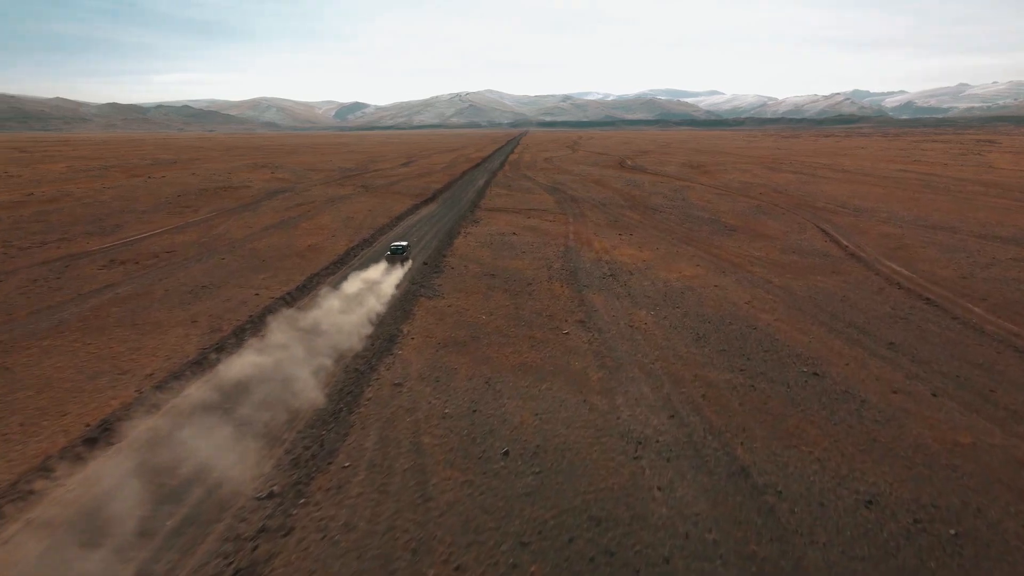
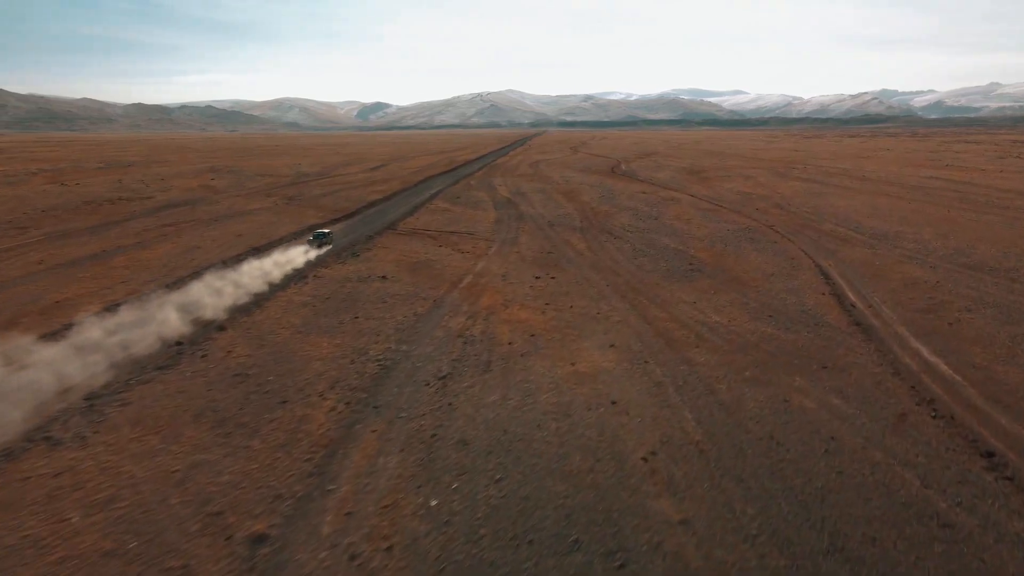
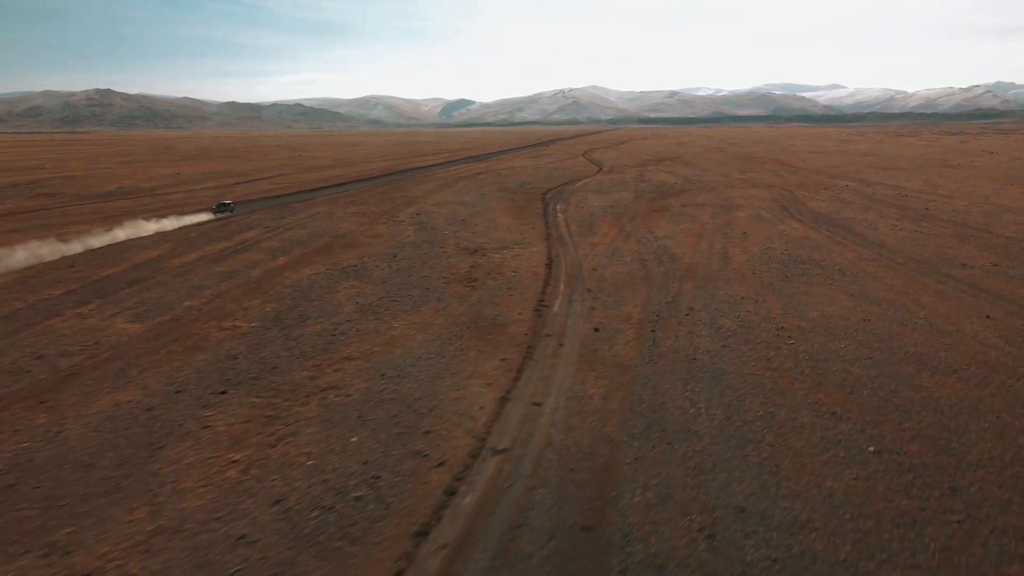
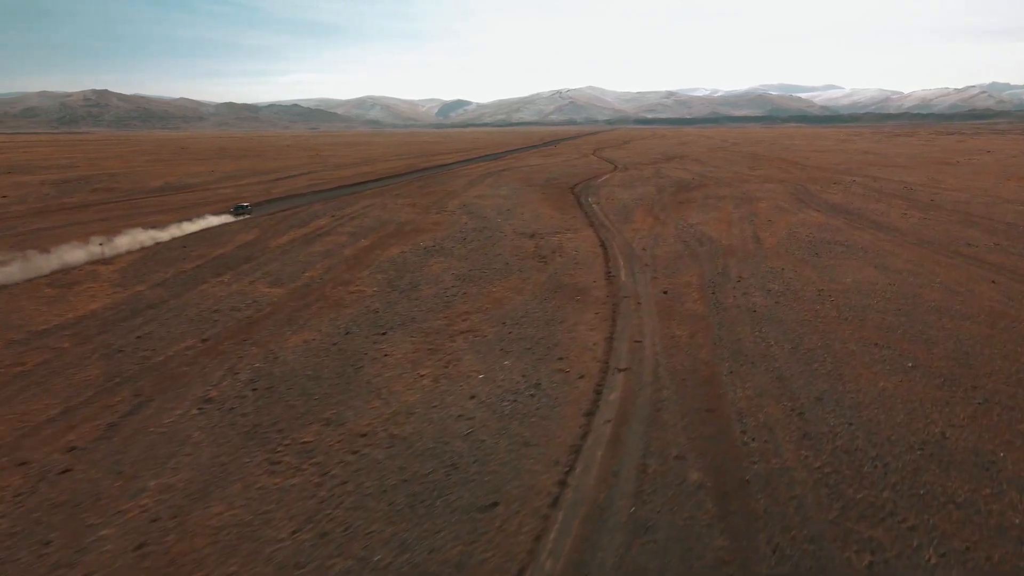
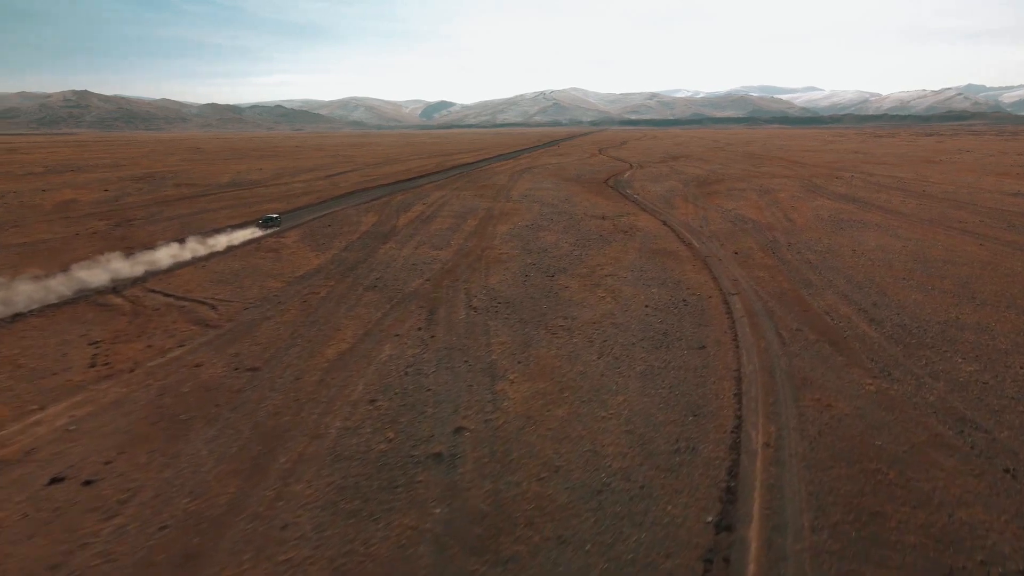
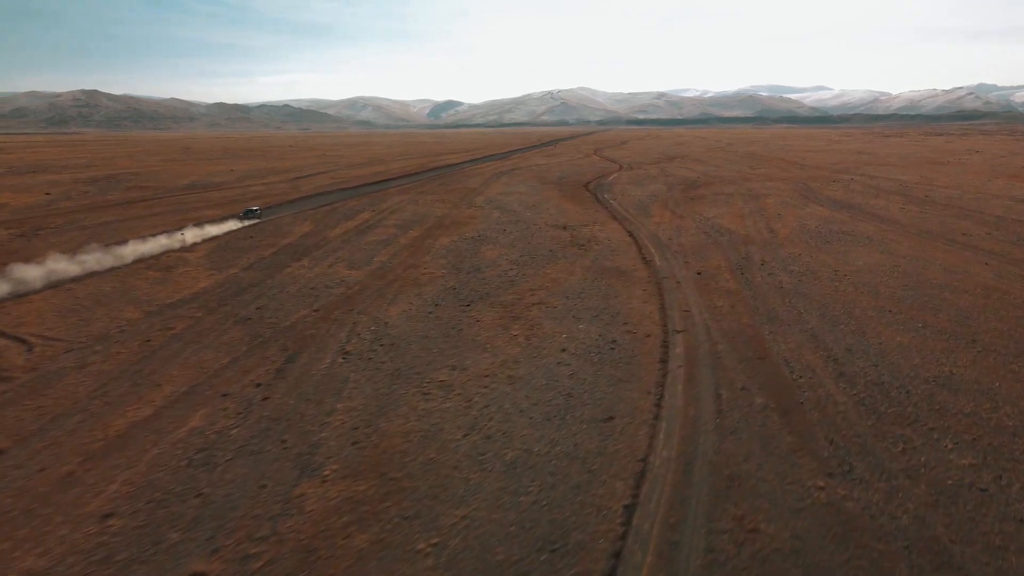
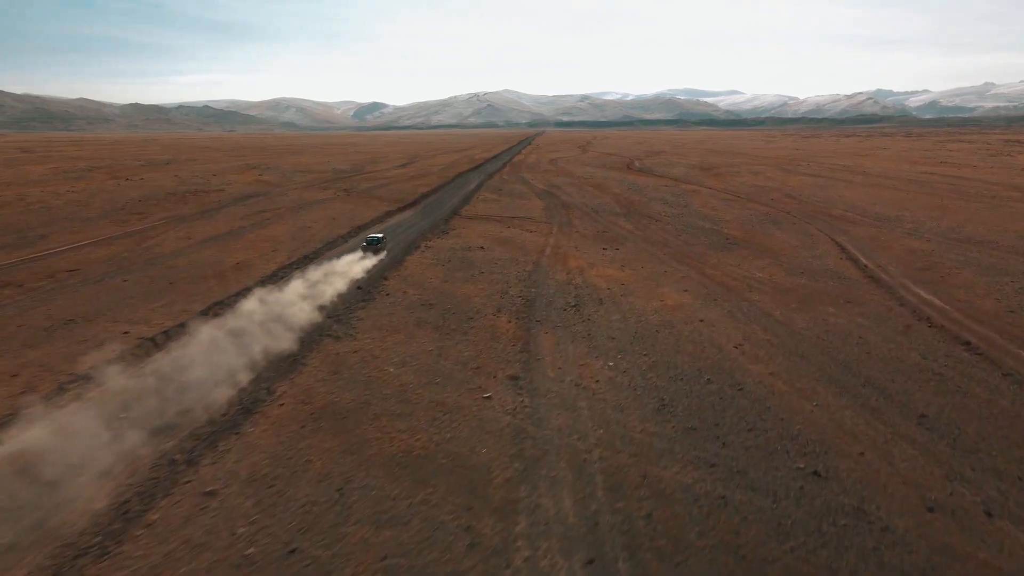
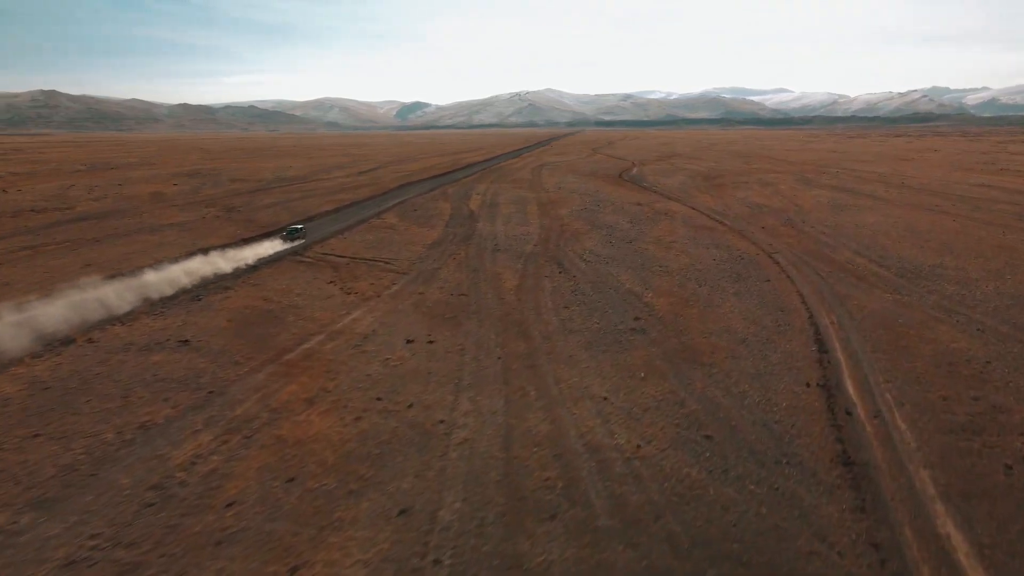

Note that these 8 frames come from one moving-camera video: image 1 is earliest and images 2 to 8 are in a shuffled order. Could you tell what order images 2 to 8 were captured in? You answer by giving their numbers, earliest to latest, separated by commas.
7, 2, 8, 5, 6, 4, 3
